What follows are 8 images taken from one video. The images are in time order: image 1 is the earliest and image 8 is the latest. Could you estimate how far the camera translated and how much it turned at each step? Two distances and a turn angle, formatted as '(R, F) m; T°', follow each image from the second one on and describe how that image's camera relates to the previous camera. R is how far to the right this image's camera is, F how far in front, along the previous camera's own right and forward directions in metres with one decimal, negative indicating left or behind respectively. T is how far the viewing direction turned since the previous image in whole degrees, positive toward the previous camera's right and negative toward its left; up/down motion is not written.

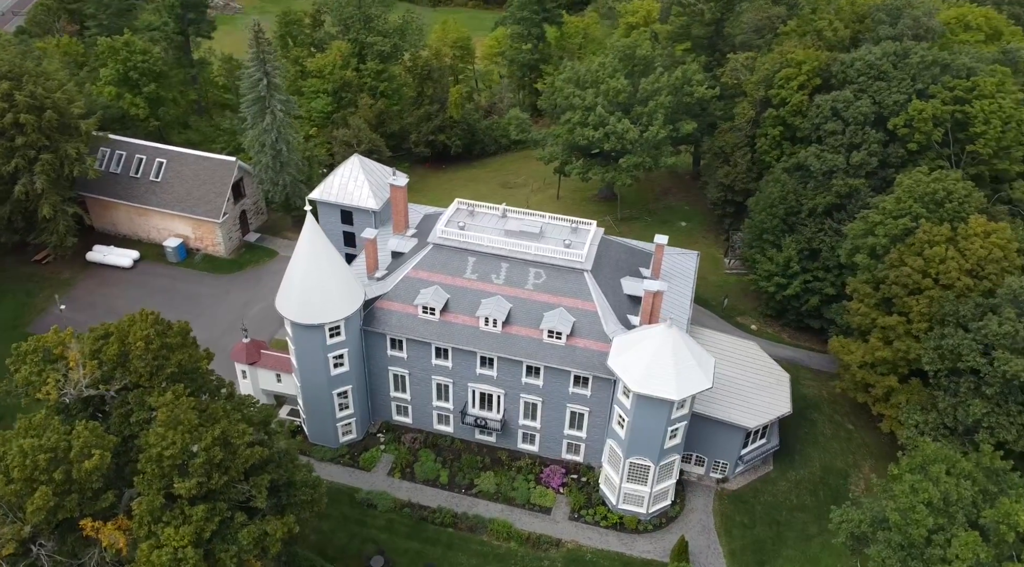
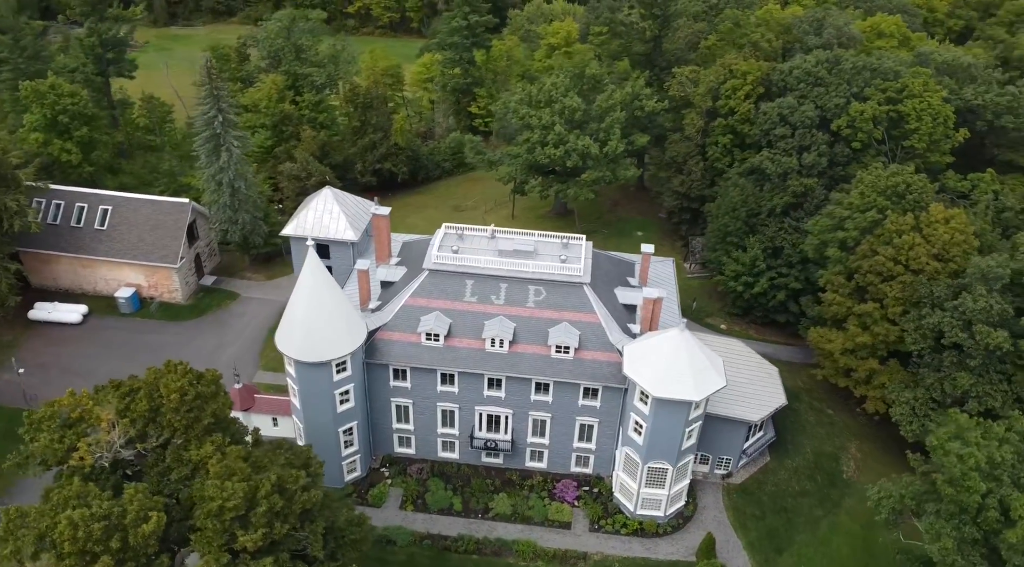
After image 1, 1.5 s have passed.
(-5.1, +0.1) m; +7°
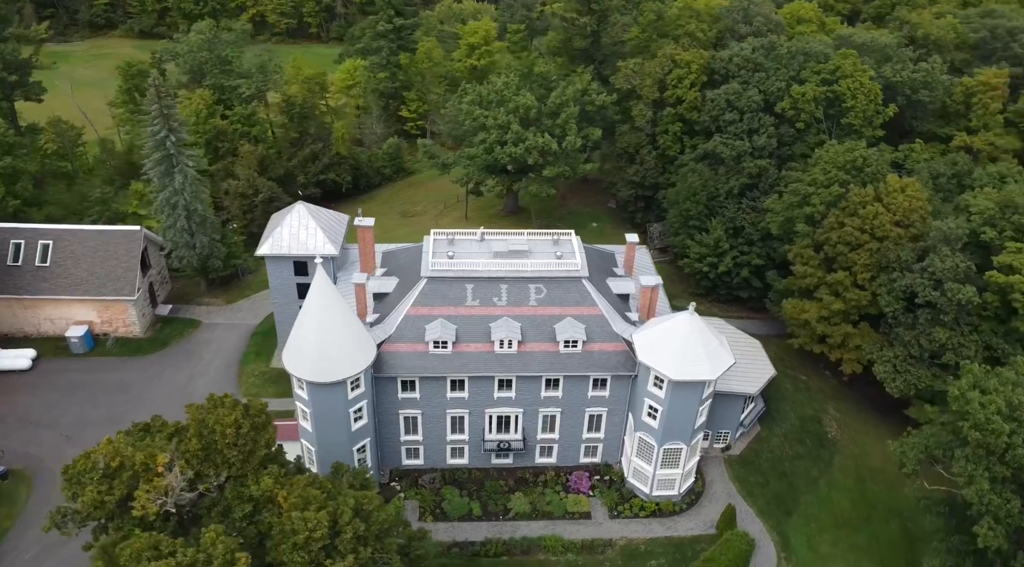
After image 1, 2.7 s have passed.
(-5.4, +0.2) m; +8°
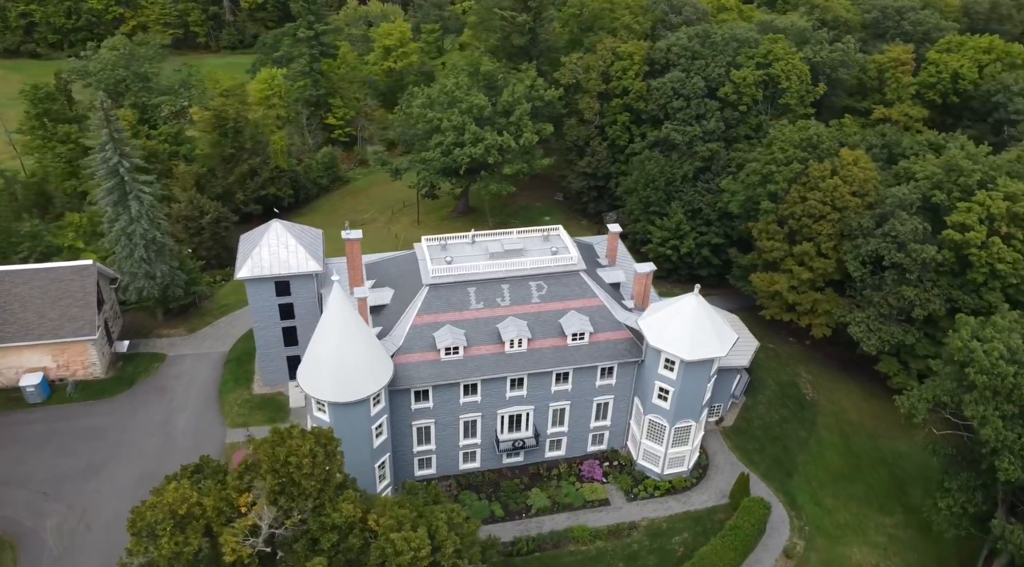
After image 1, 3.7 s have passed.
(-5.8, +0.2) m; +8°
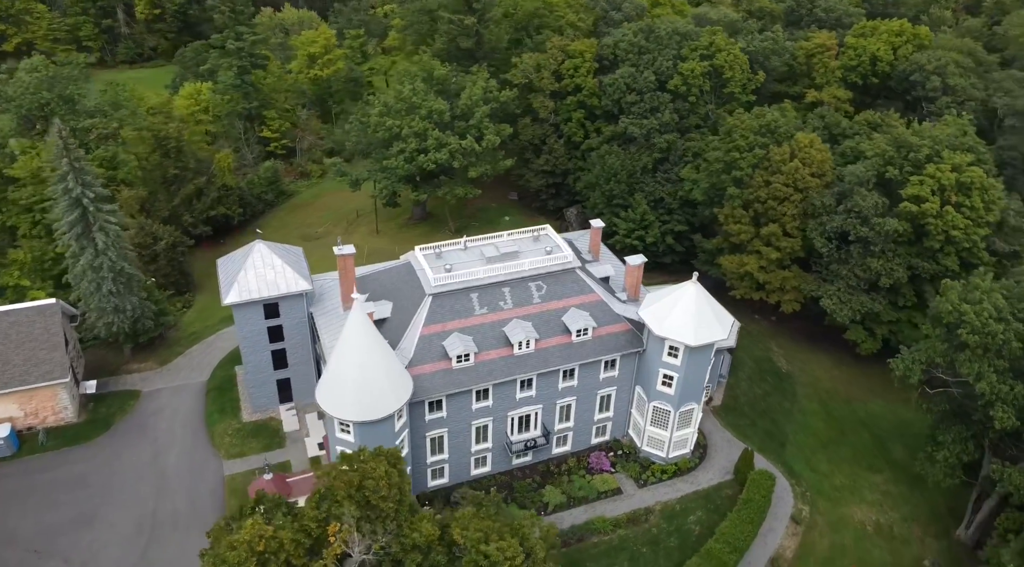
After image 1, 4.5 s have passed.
(-5.0, 0.0) m; +7°
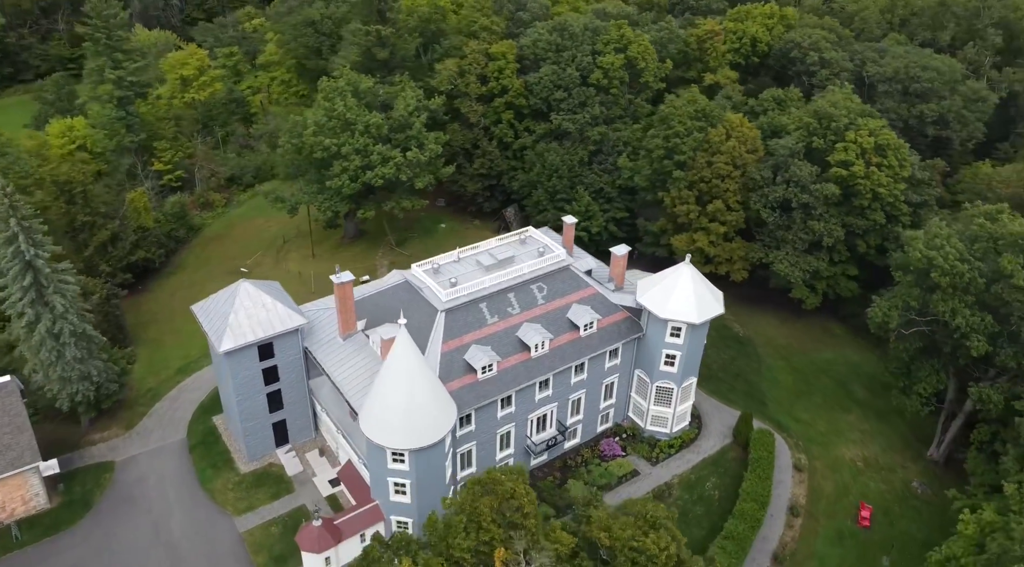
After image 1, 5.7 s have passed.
(-8.3, +0.4) m; +11°
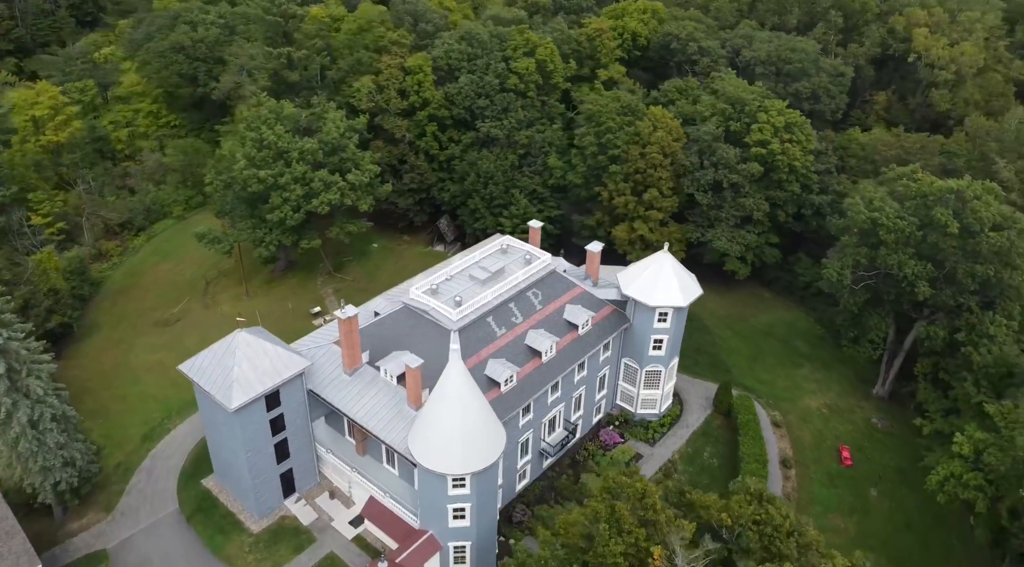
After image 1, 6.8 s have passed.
(-8.5, +0.2) m; +12°
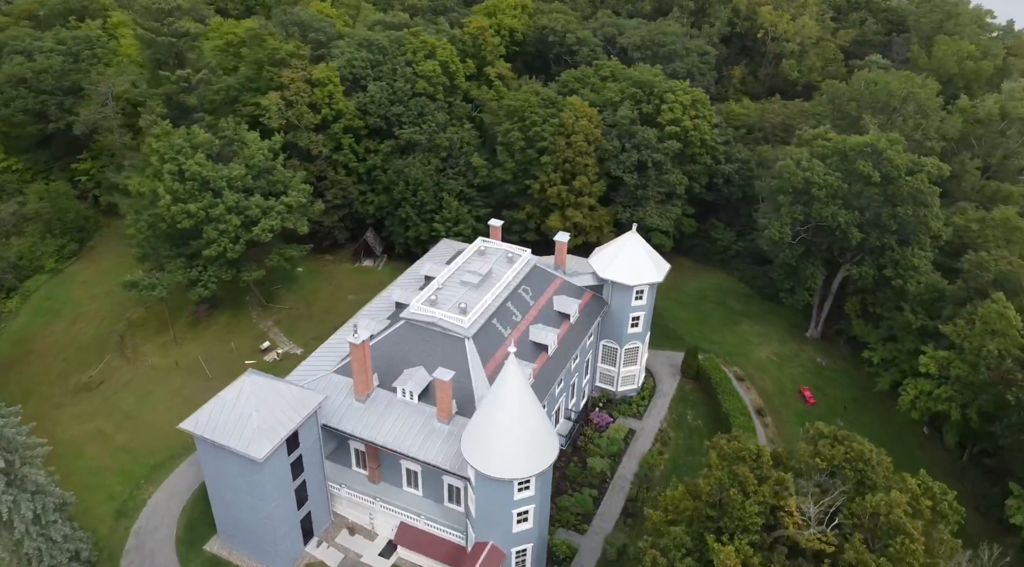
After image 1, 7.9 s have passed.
(-9.0, +0.9) m; +13°
